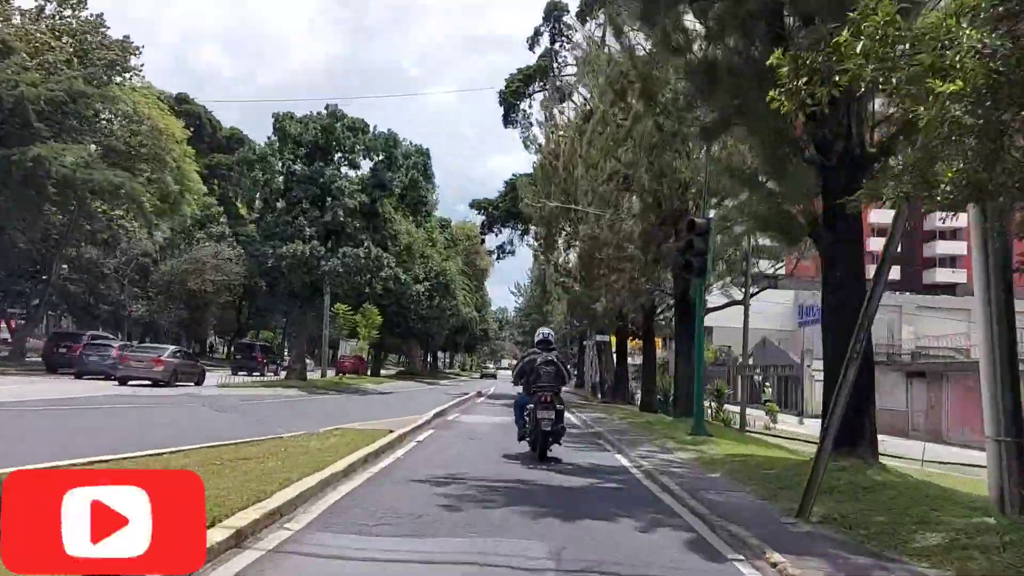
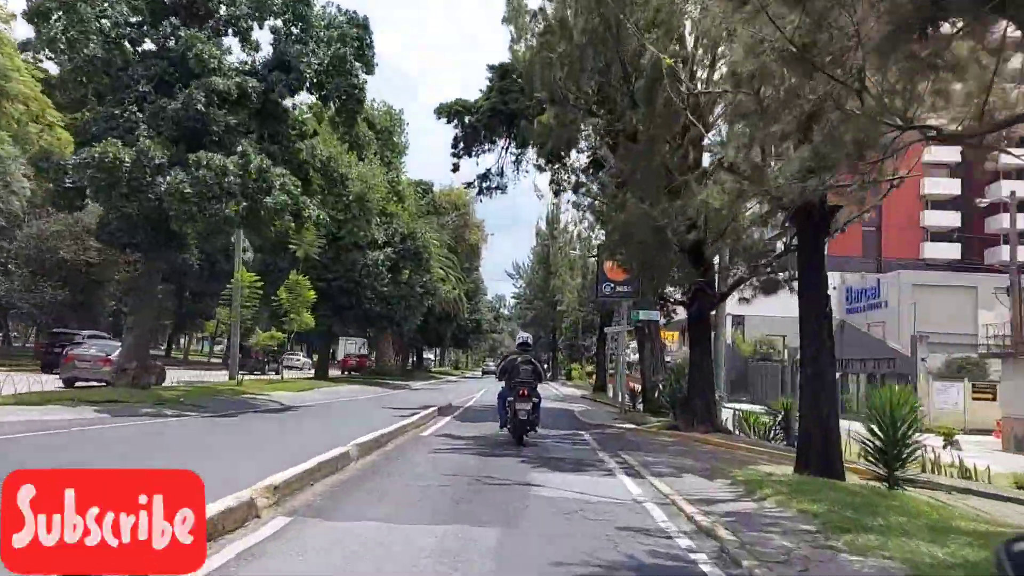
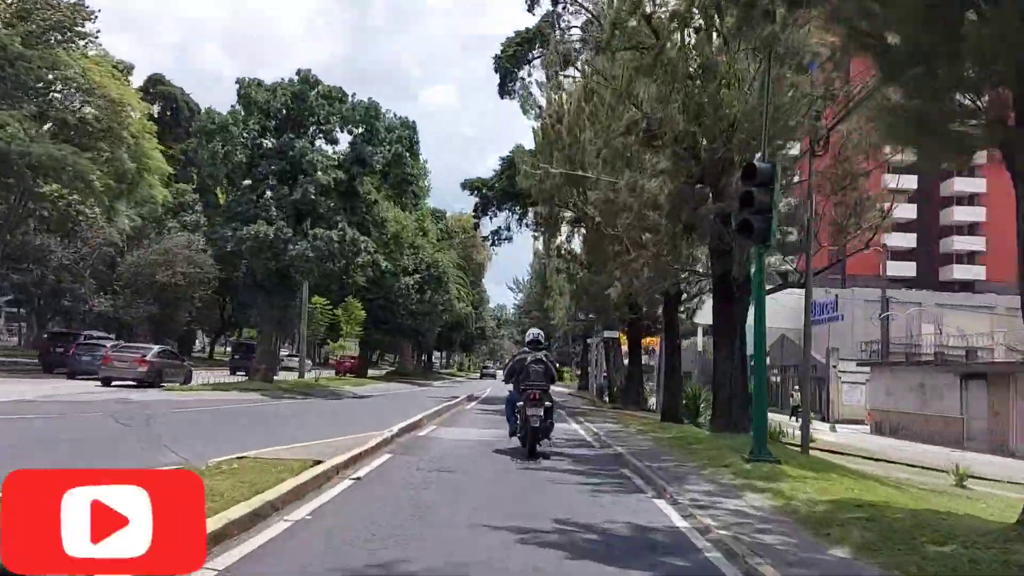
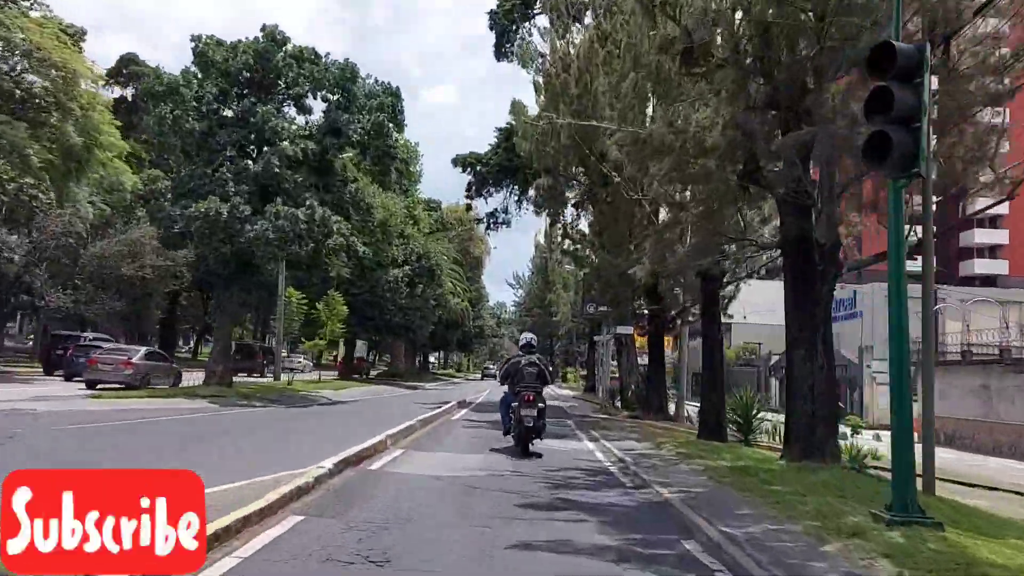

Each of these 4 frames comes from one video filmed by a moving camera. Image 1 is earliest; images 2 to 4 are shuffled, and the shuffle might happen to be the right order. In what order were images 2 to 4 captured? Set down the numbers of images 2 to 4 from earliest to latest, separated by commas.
3, 4, 2
